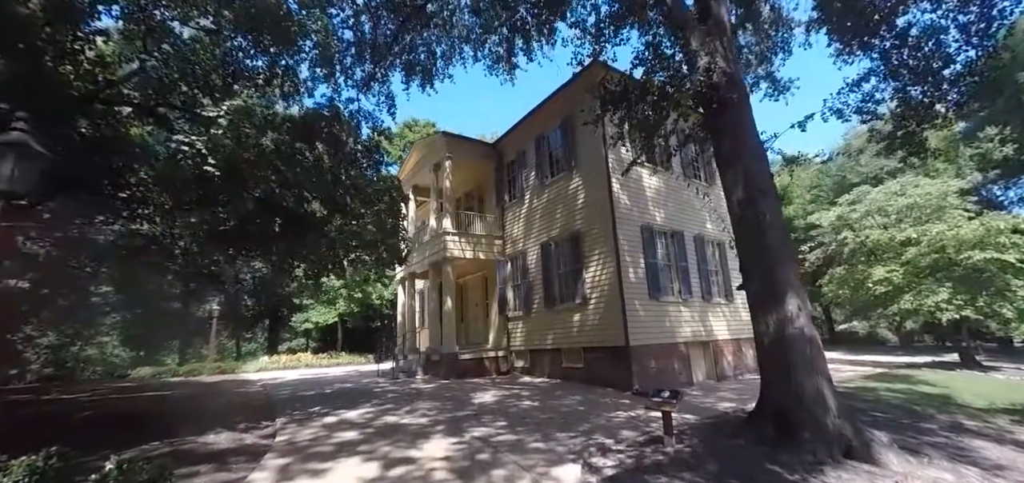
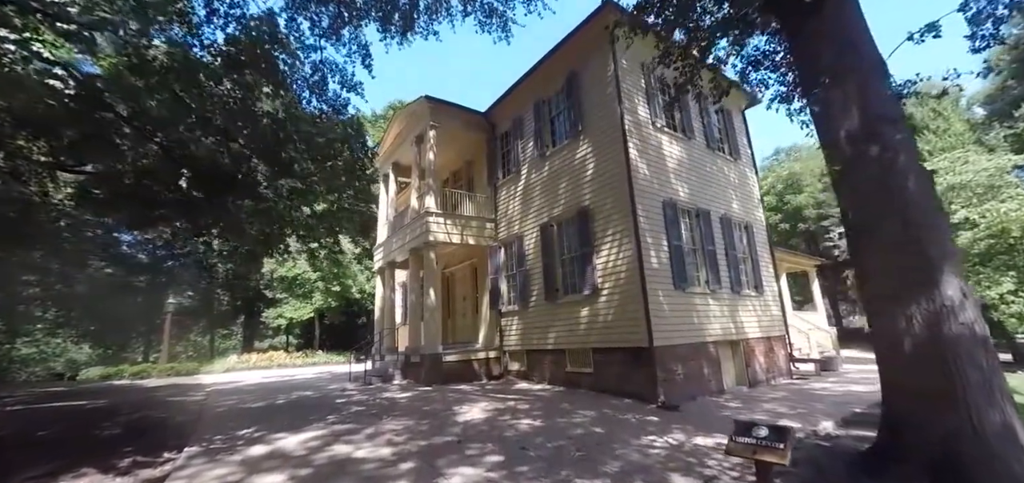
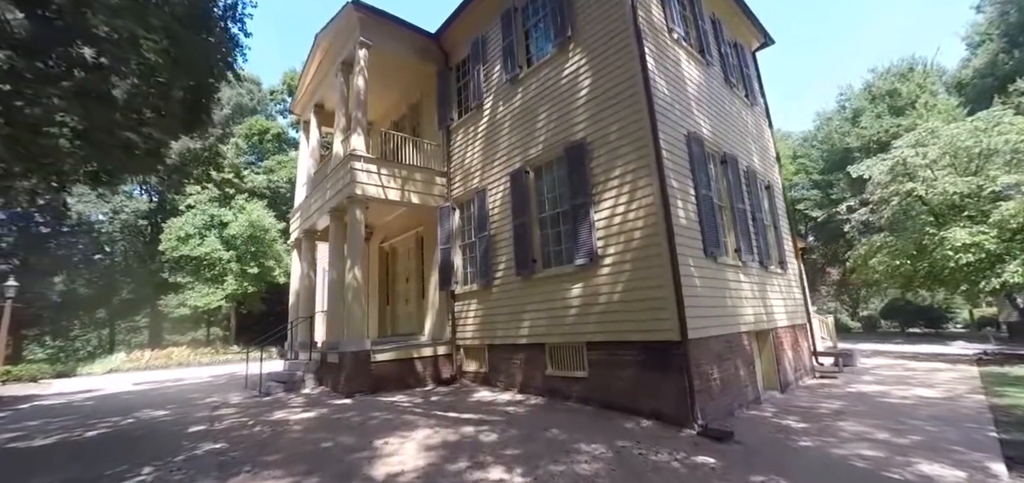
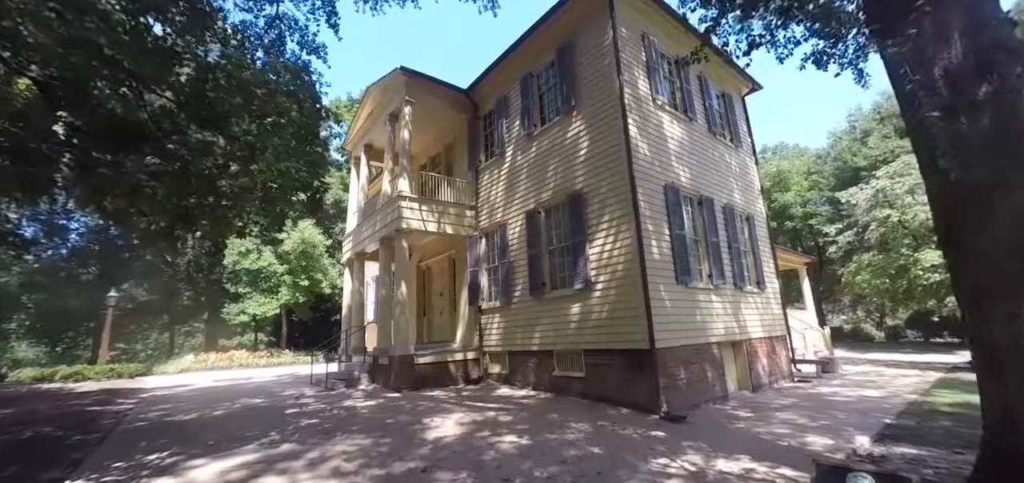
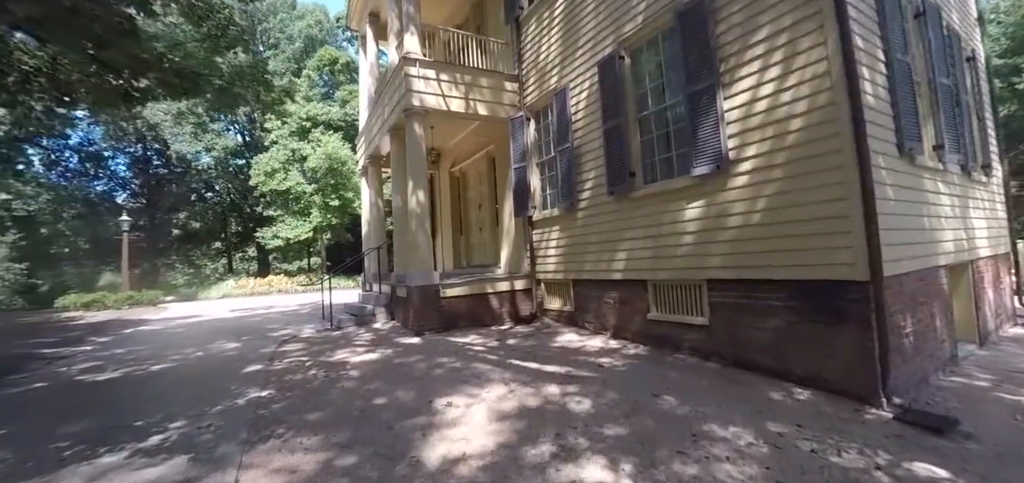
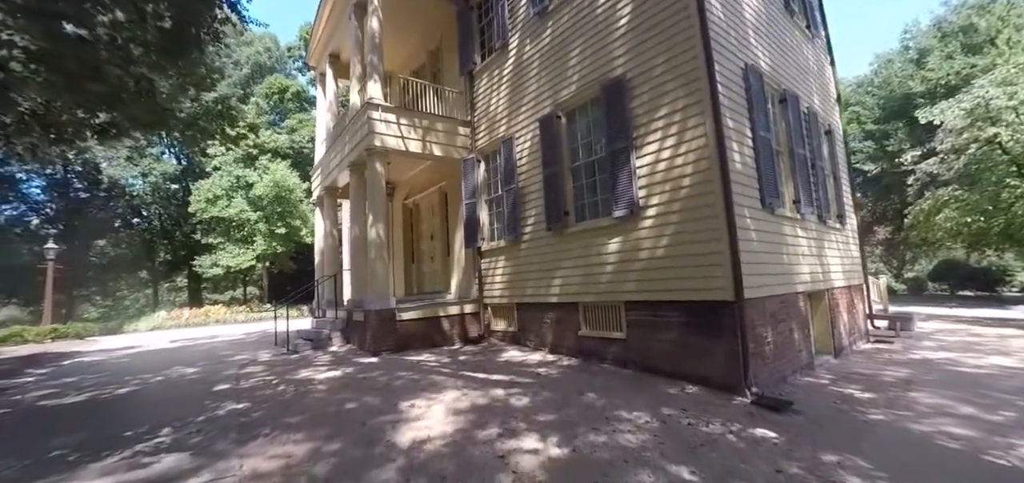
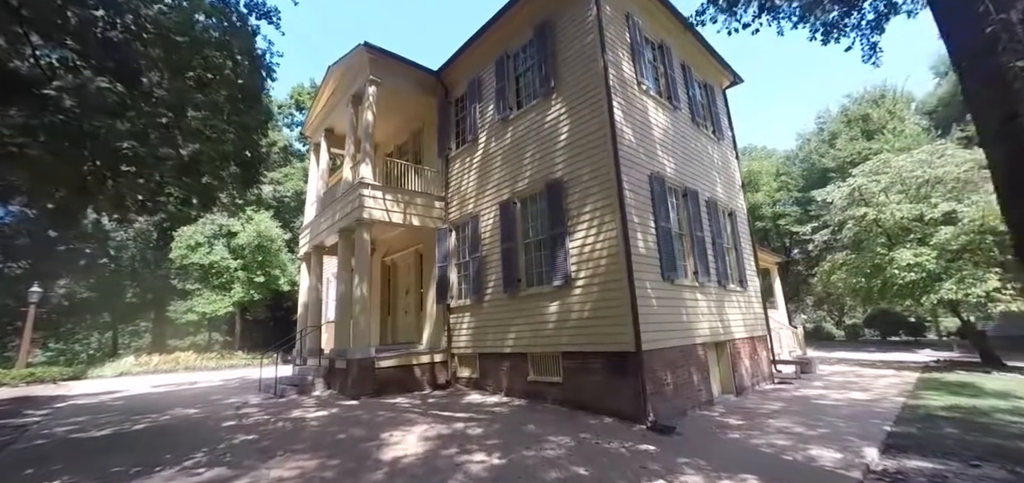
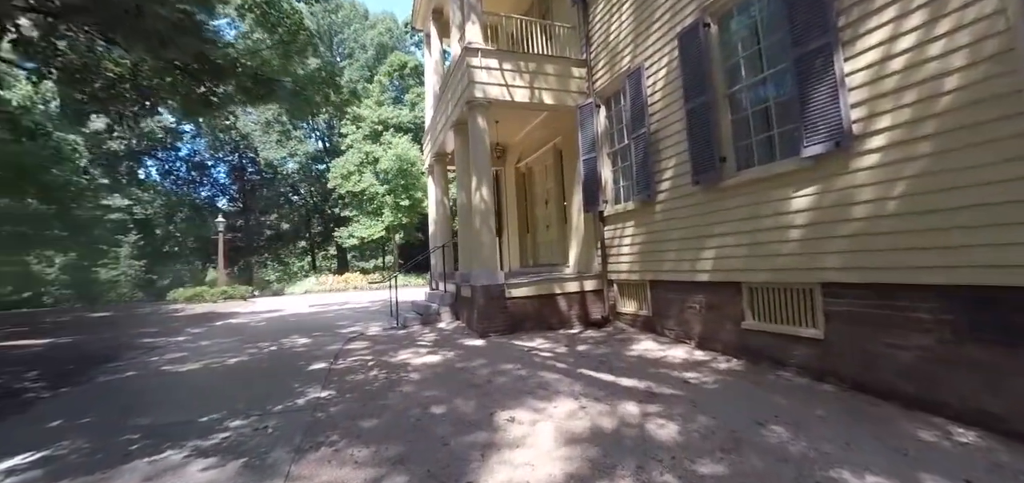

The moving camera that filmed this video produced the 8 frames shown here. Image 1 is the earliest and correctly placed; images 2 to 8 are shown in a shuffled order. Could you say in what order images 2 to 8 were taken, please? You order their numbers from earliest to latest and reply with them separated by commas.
2, 4, 7, 3, 6, 5, 8
